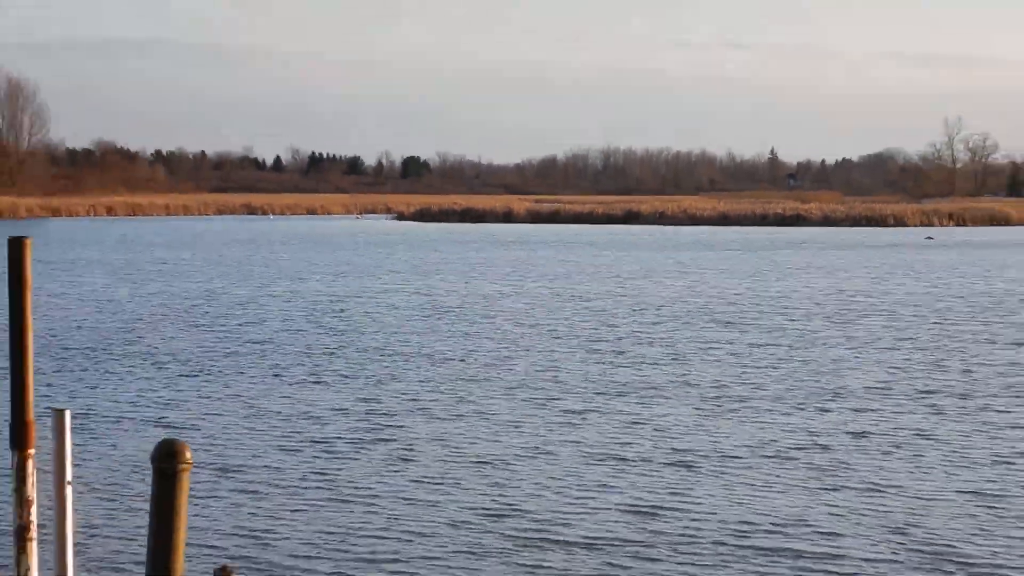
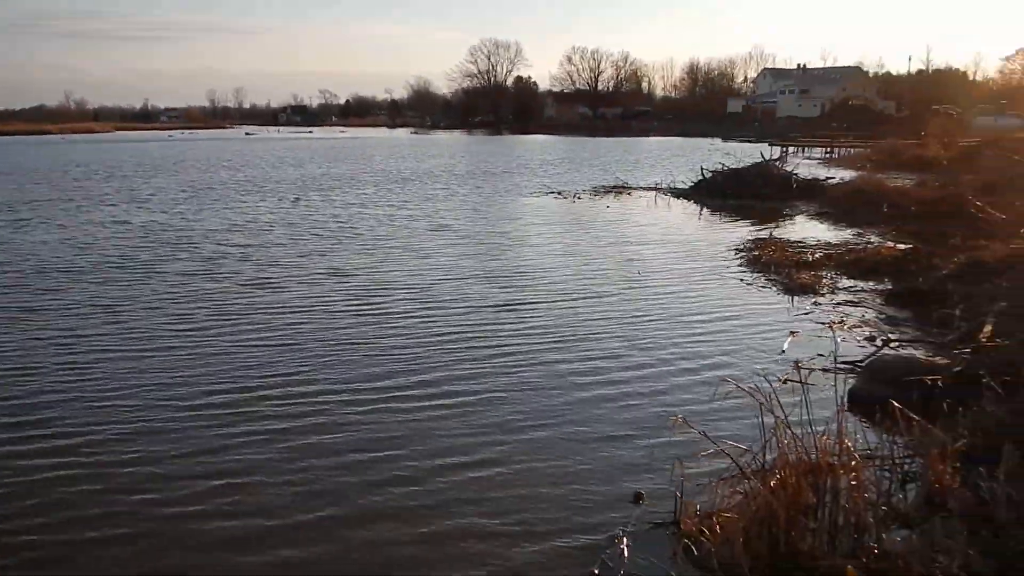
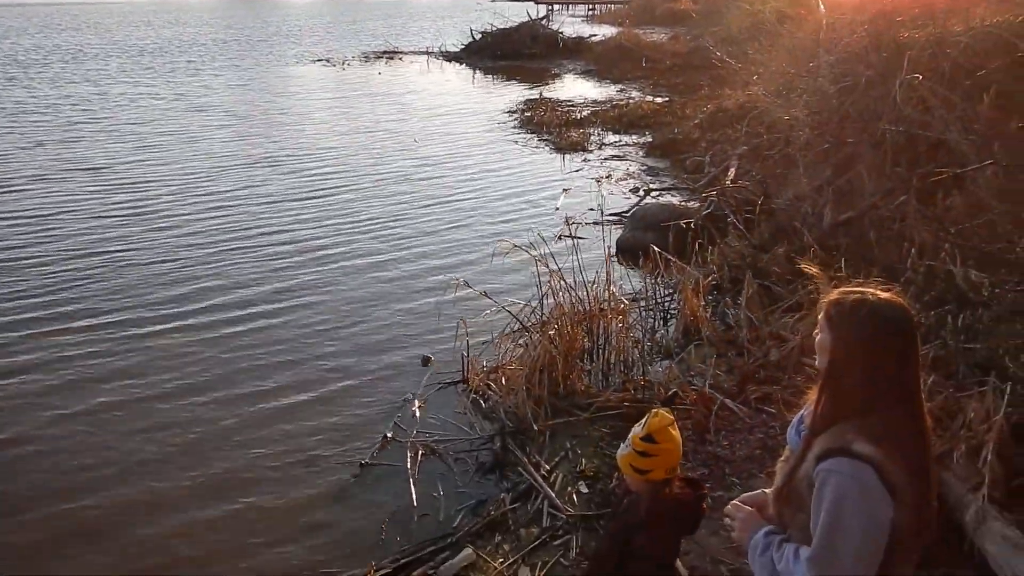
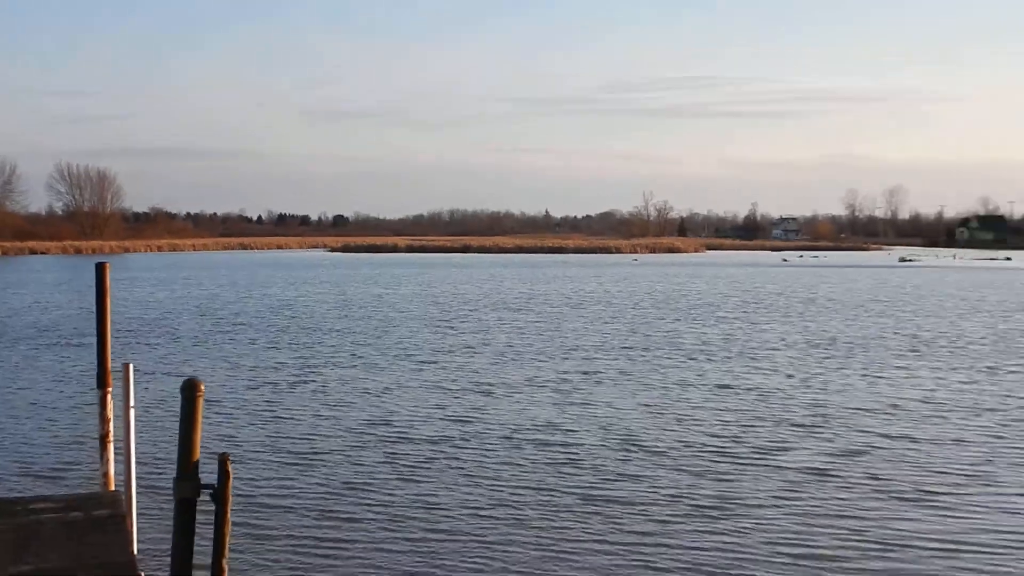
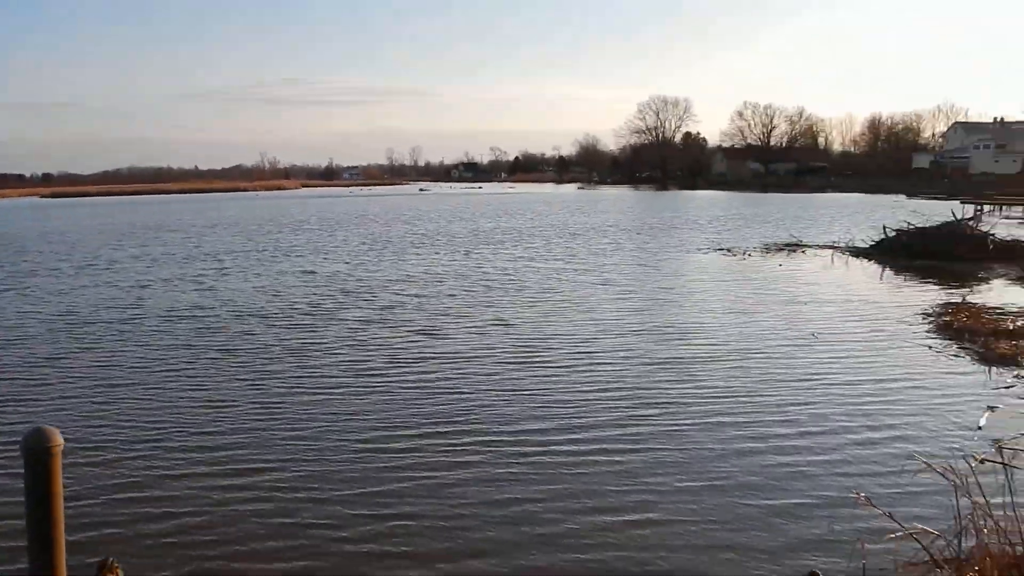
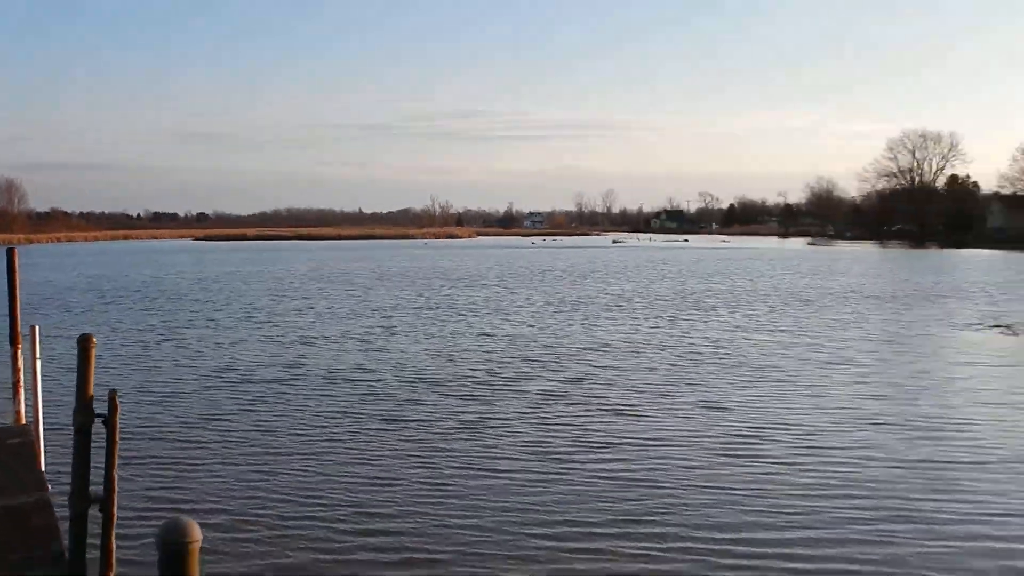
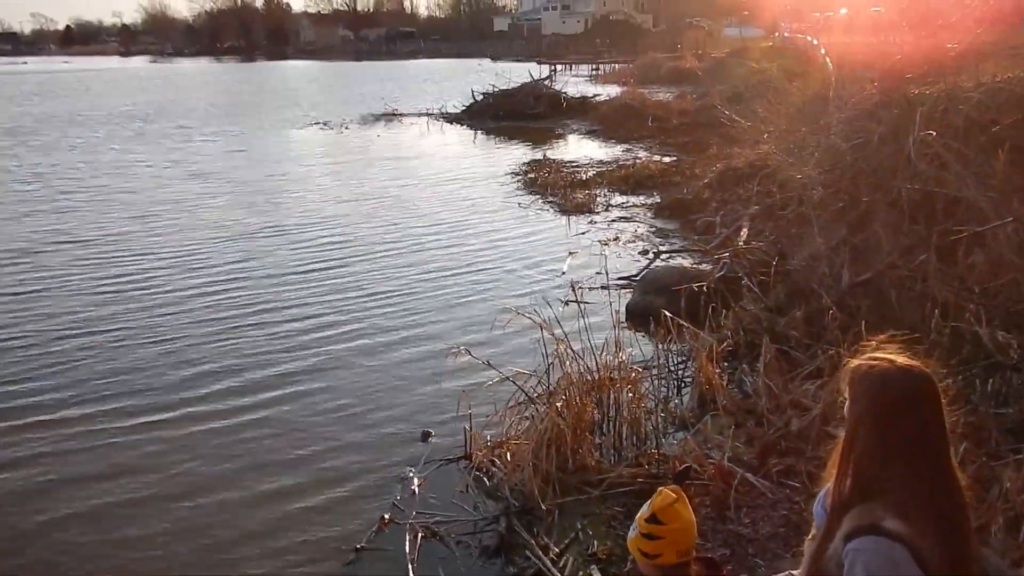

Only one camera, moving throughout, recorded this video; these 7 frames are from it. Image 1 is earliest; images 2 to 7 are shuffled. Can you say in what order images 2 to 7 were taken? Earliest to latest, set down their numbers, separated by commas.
4, 6, 5, 2, 3, 7
